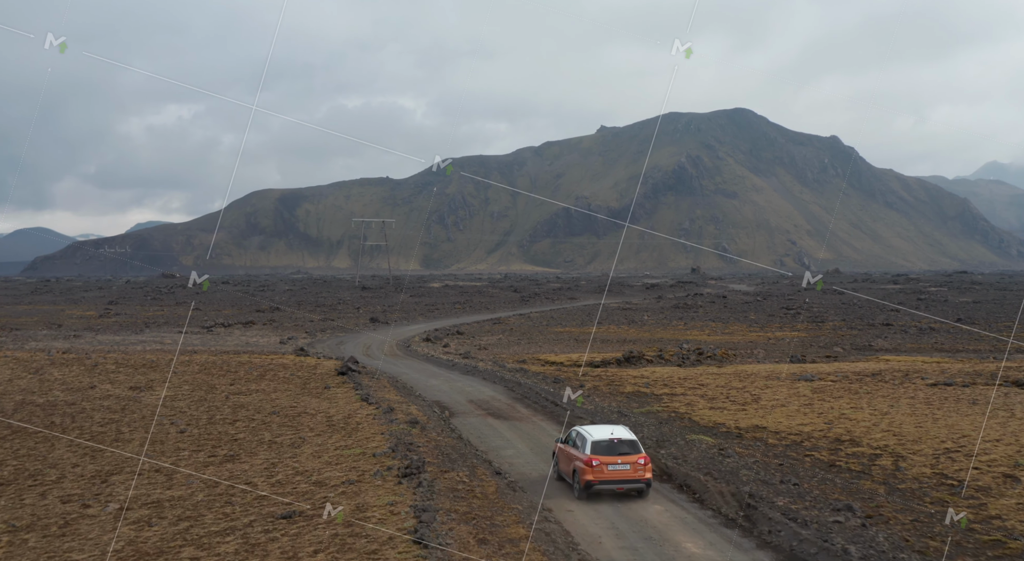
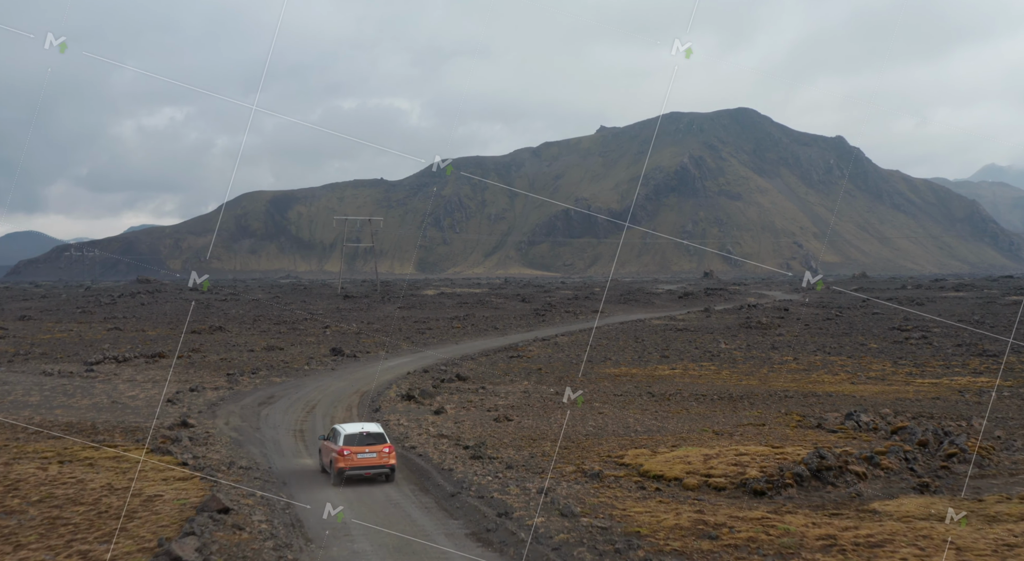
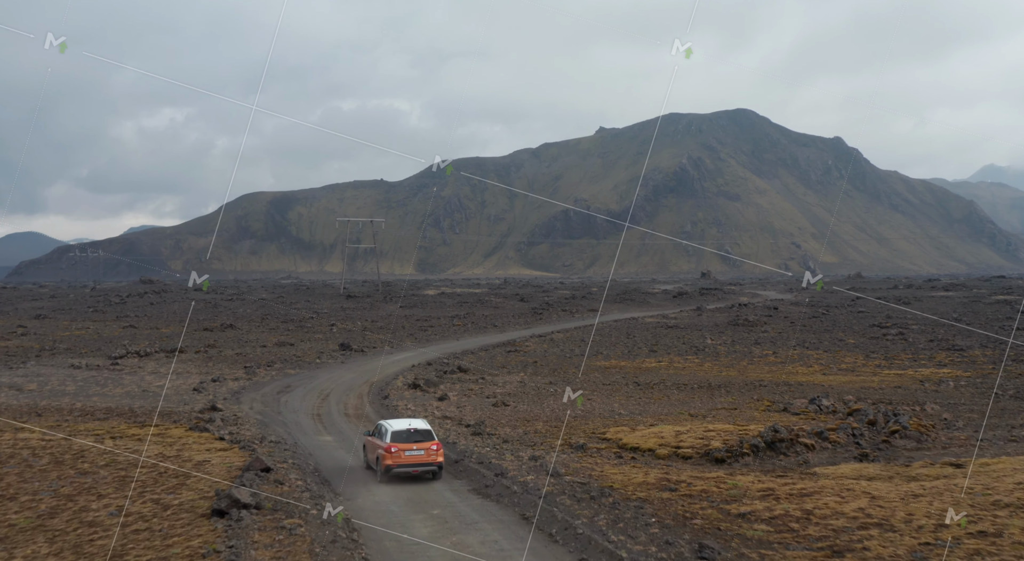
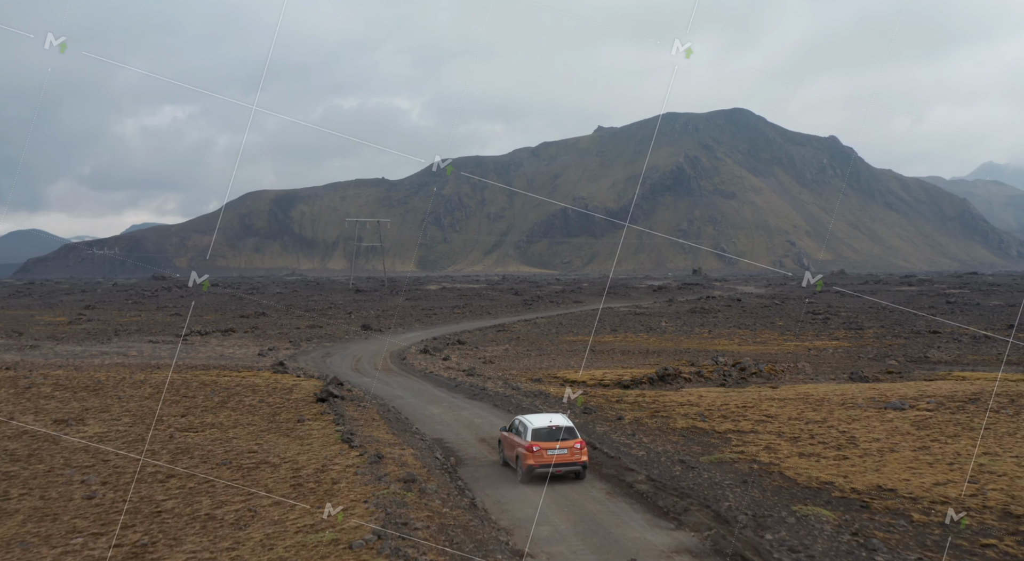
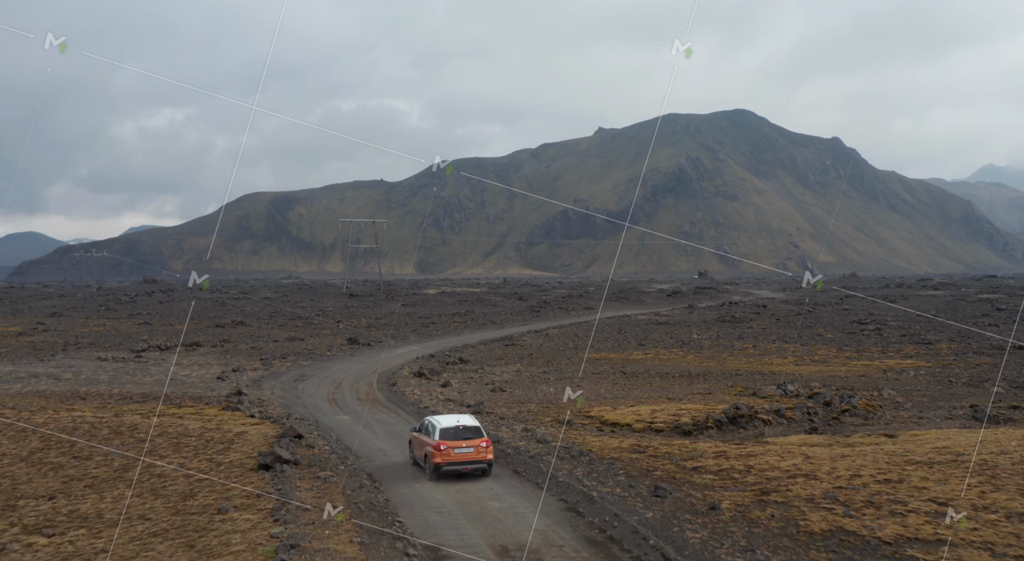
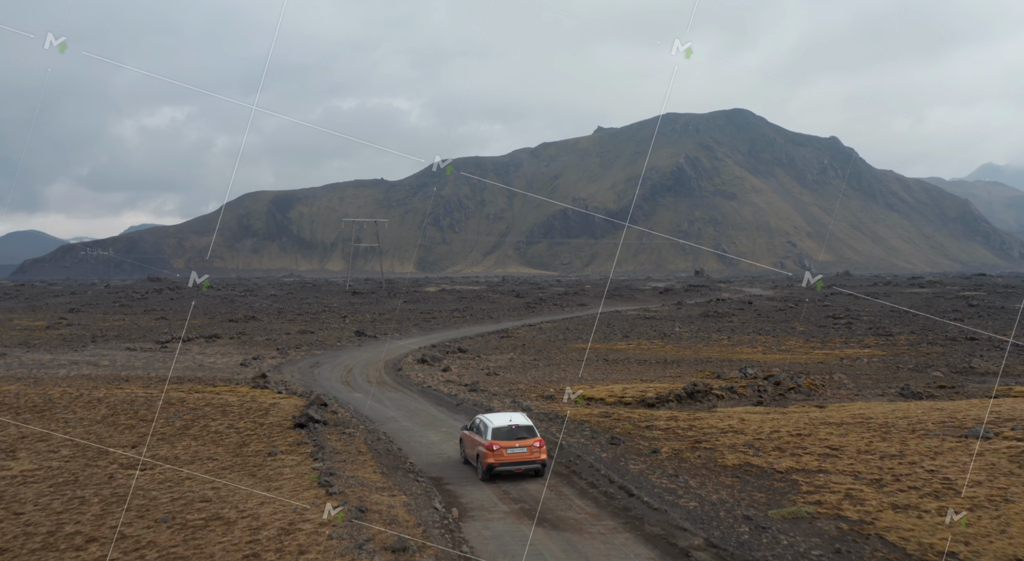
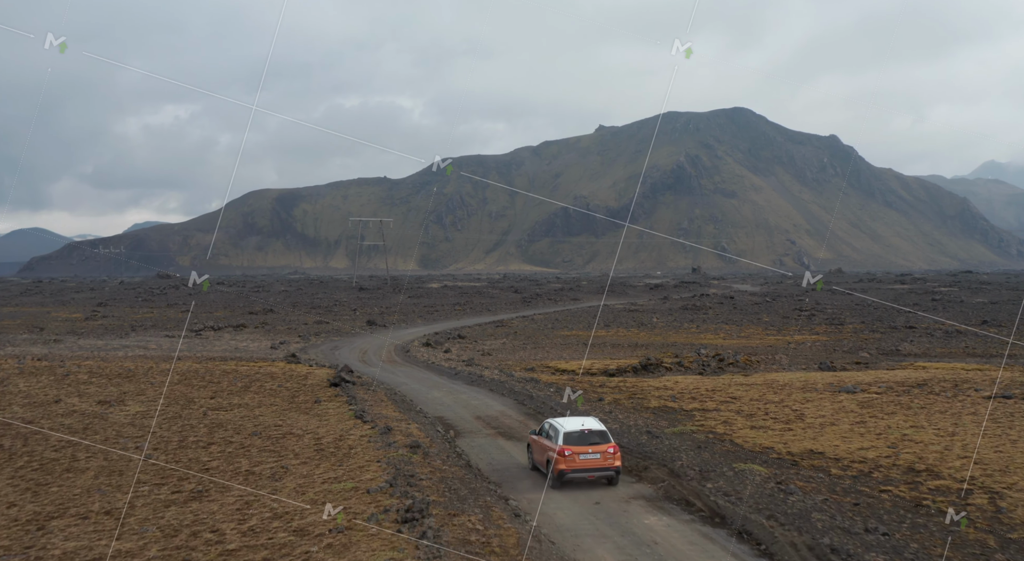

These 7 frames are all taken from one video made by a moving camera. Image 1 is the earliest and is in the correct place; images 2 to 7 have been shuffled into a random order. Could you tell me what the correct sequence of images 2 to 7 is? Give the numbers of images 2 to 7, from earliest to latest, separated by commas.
7, 4, 6, 5, 3, 2
